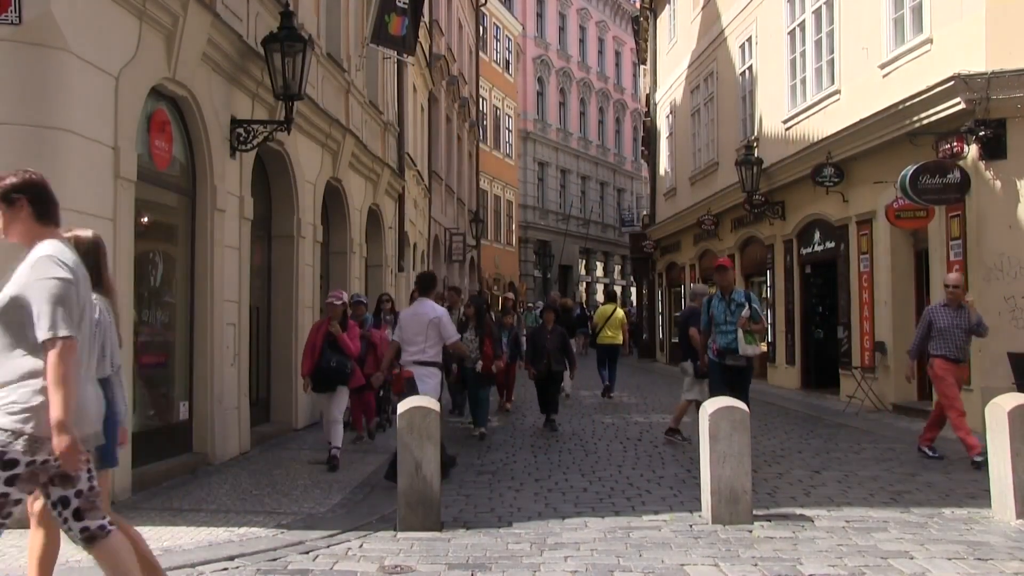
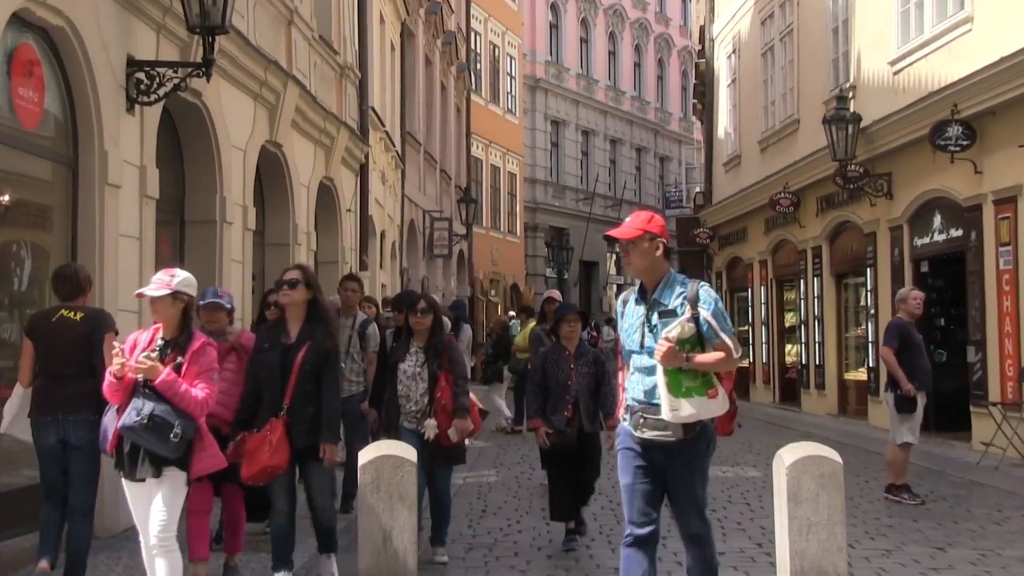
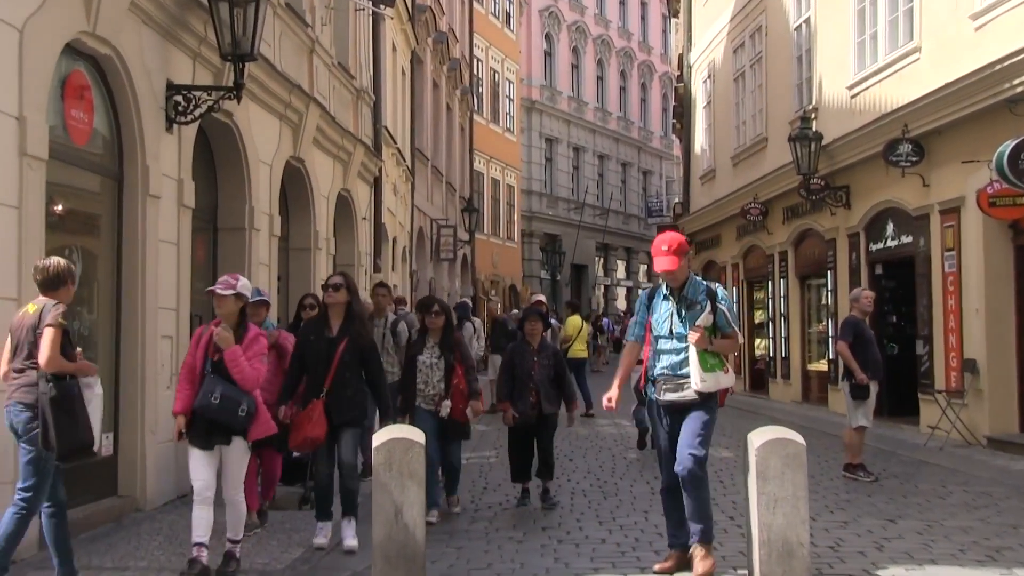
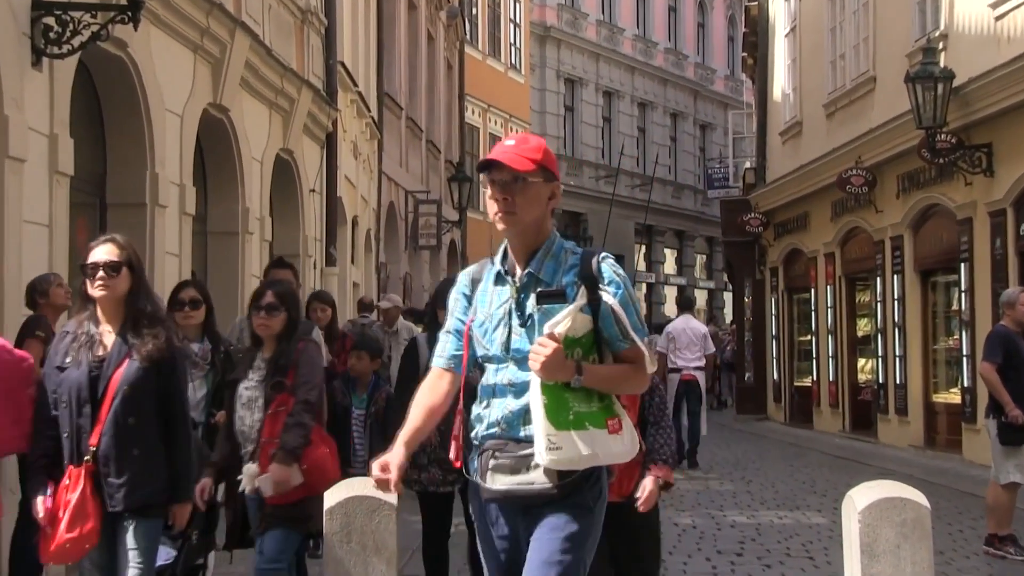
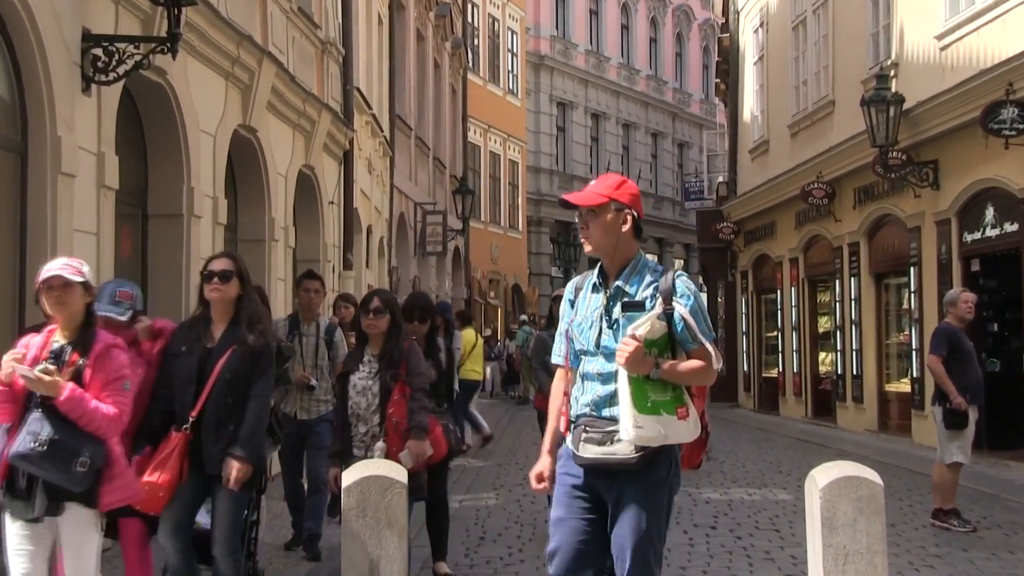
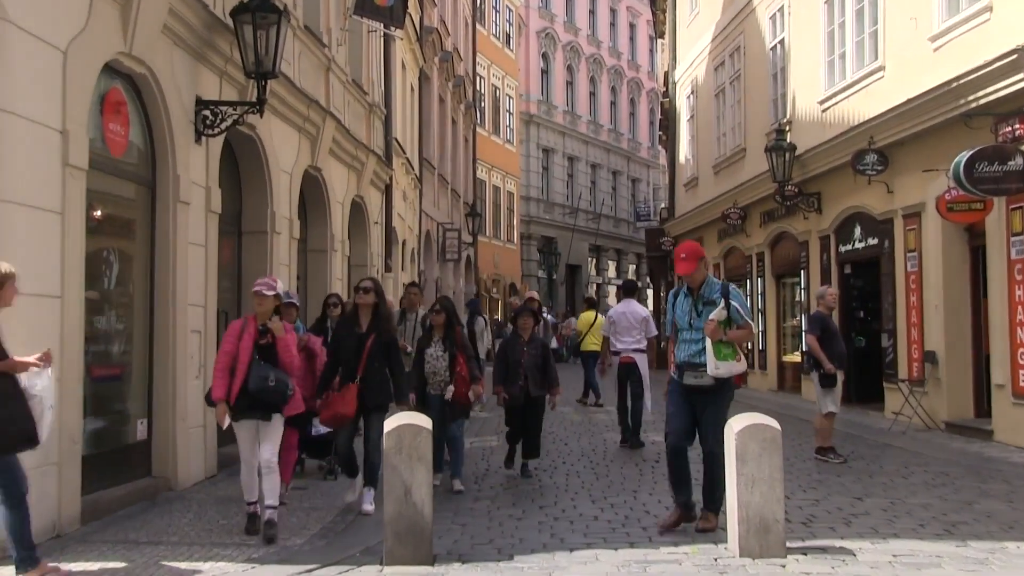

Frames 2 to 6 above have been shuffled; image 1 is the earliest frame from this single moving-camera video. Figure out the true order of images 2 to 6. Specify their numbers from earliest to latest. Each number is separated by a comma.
6, 3, 2, 5, 4
